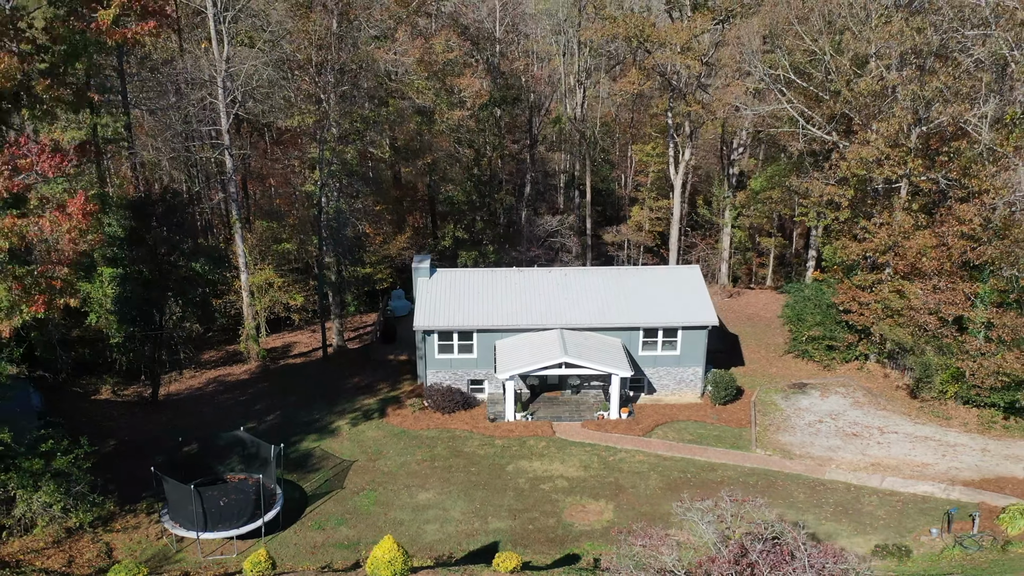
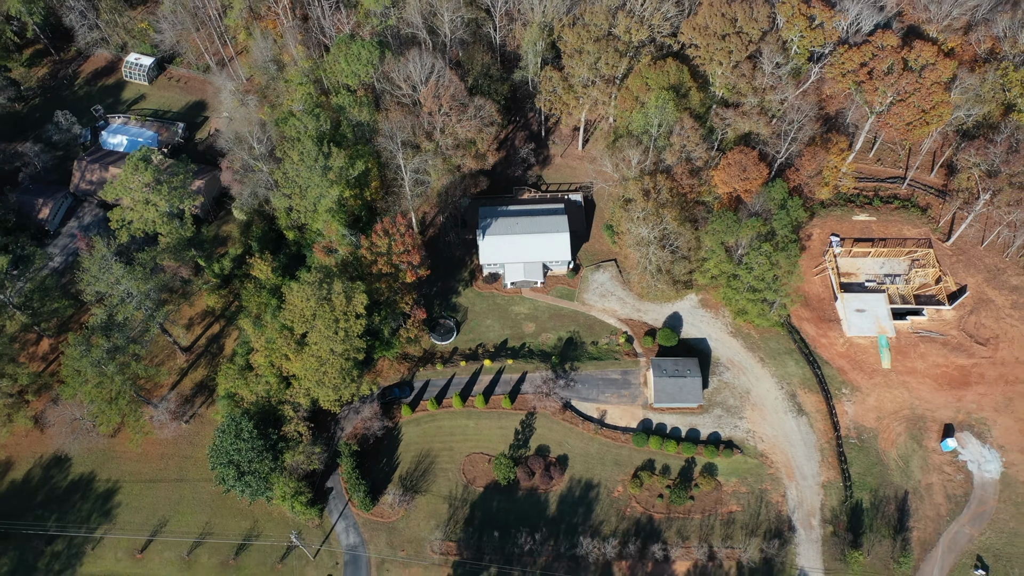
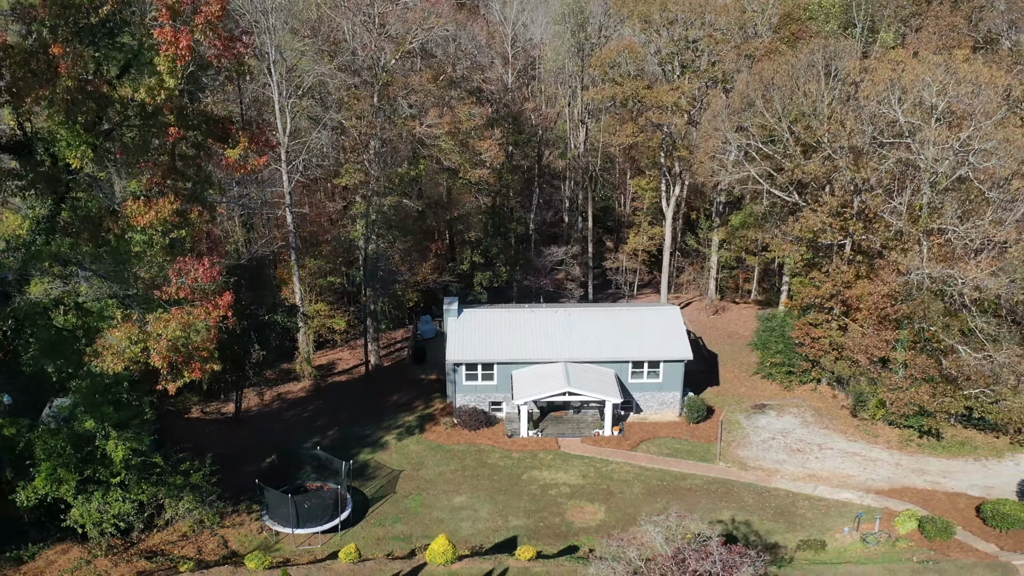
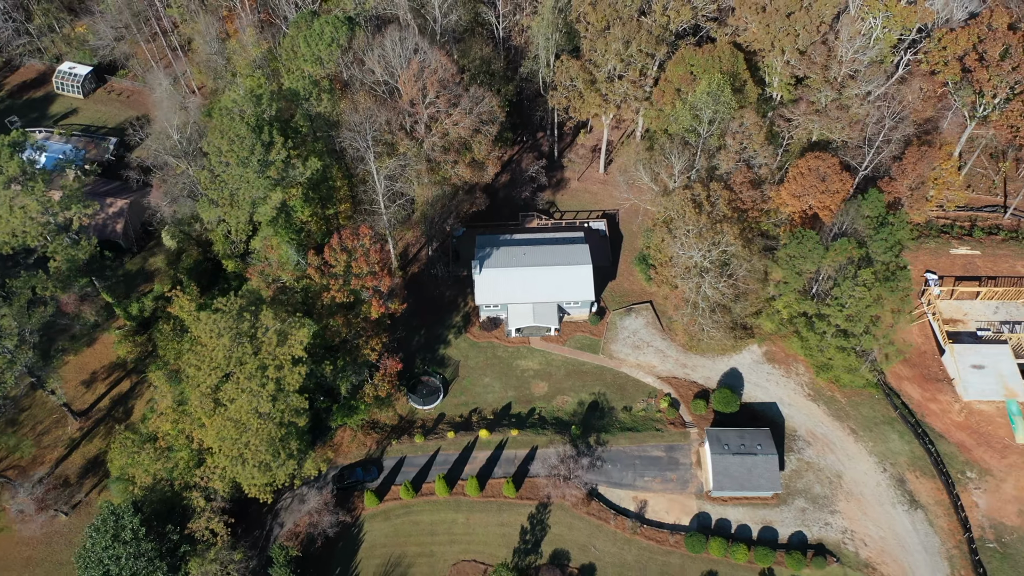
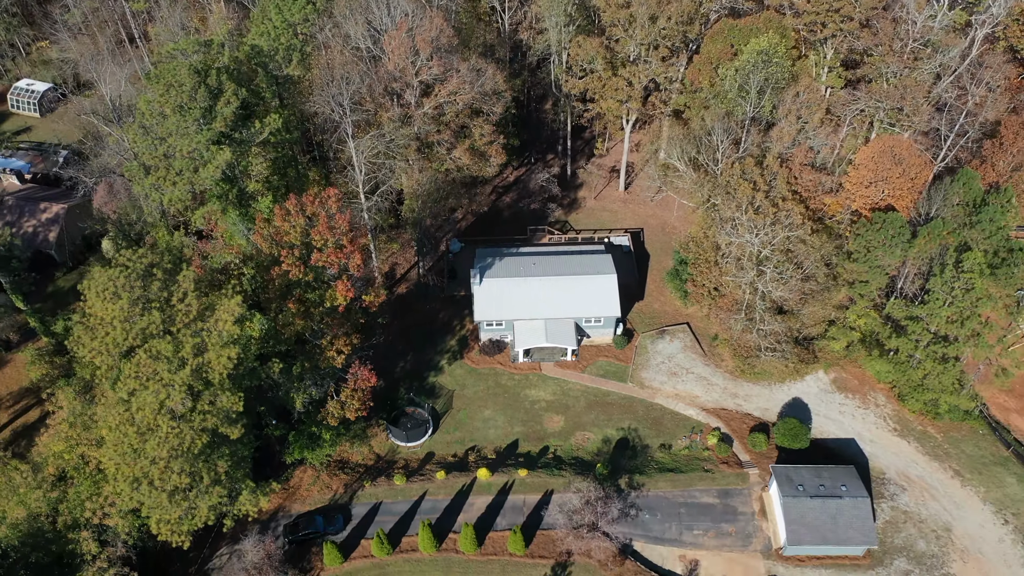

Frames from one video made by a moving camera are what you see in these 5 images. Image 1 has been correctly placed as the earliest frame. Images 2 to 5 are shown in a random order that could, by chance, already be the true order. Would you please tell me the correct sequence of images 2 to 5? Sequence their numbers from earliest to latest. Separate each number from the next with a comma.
3, 5, 4, 2
